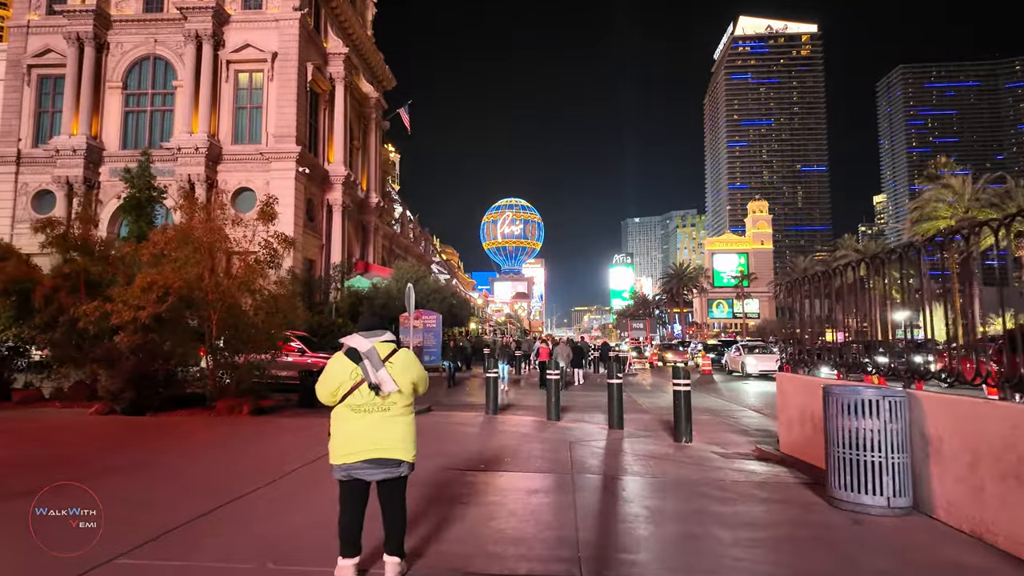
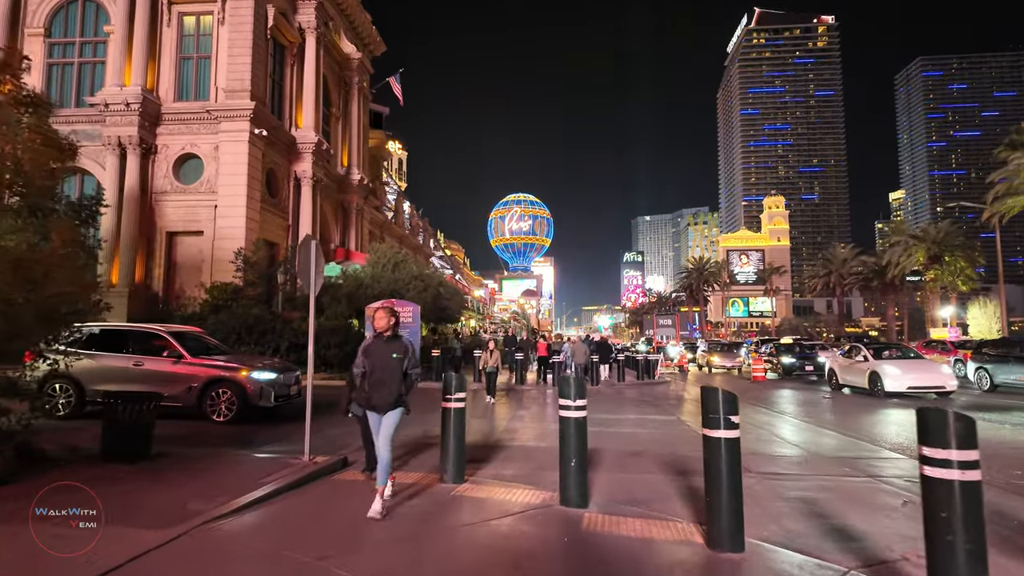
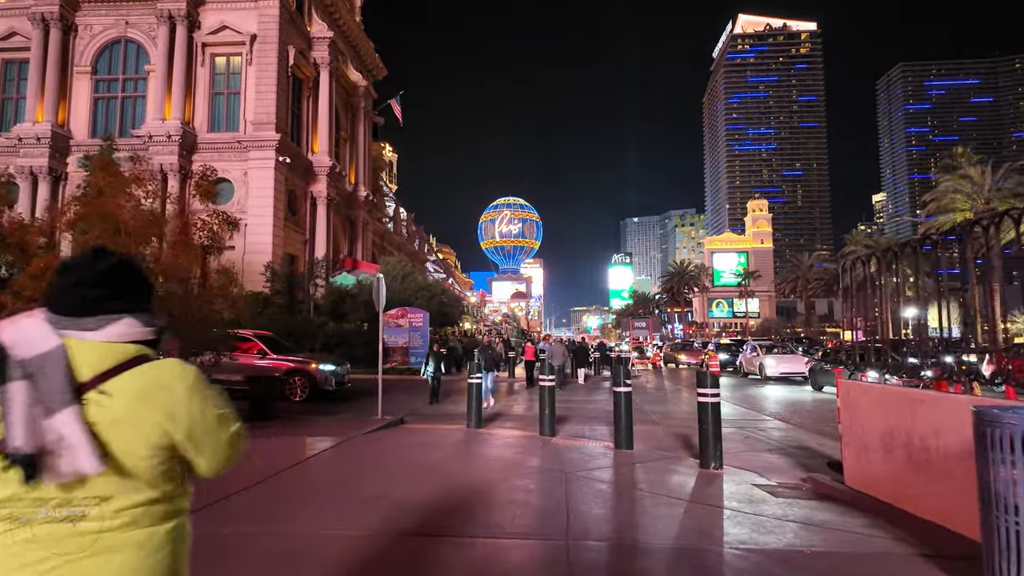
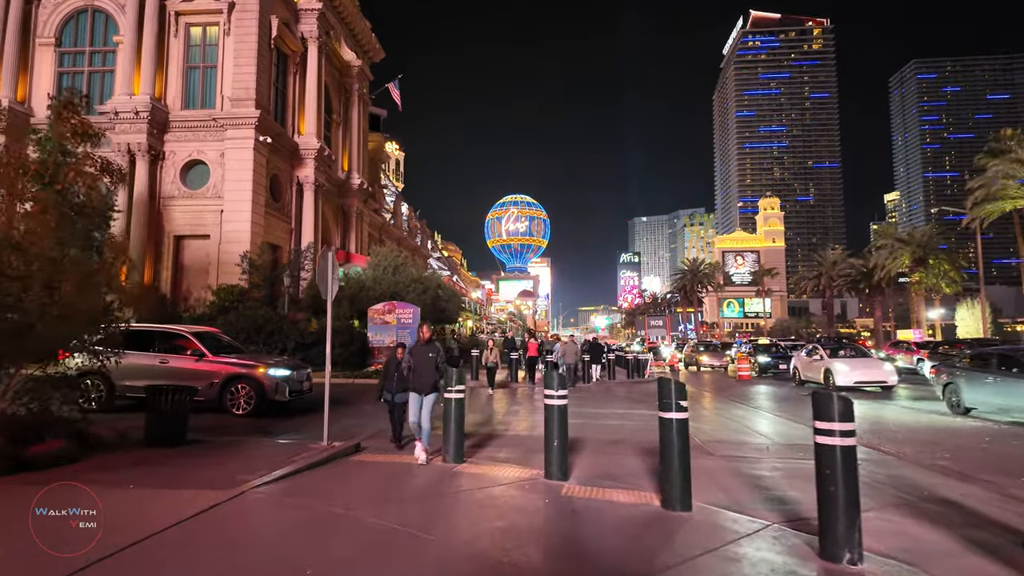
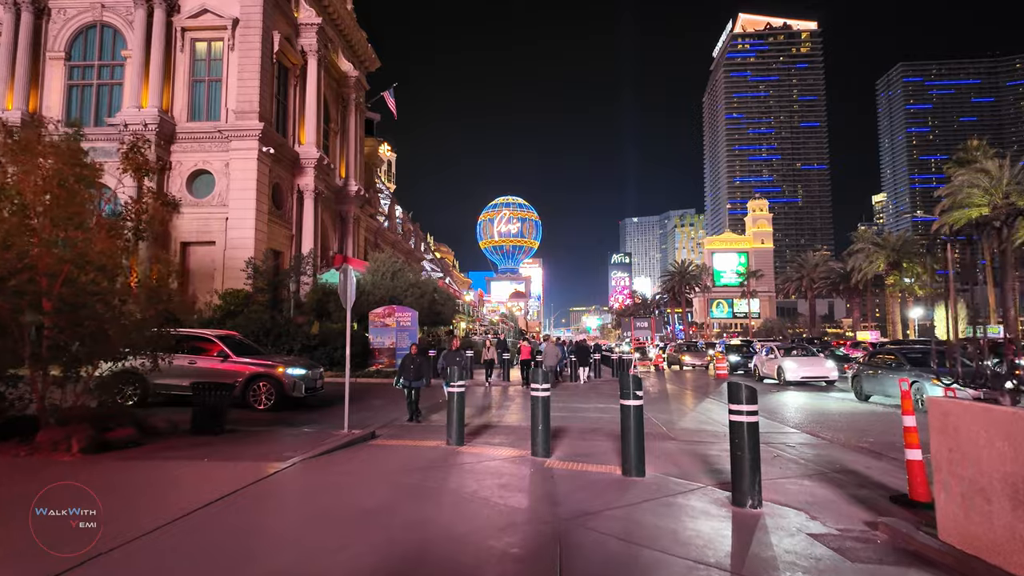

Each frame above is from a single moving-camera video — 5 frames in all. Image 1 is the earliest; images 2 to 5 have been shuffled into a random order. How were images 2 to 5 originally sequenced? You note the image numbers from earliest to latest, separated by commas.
3, 5, 4, 2
